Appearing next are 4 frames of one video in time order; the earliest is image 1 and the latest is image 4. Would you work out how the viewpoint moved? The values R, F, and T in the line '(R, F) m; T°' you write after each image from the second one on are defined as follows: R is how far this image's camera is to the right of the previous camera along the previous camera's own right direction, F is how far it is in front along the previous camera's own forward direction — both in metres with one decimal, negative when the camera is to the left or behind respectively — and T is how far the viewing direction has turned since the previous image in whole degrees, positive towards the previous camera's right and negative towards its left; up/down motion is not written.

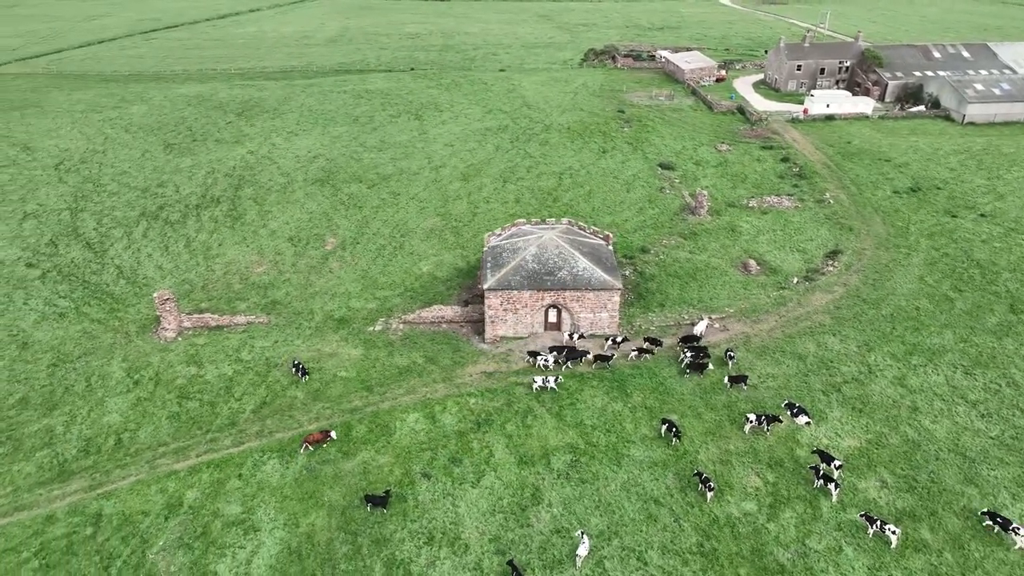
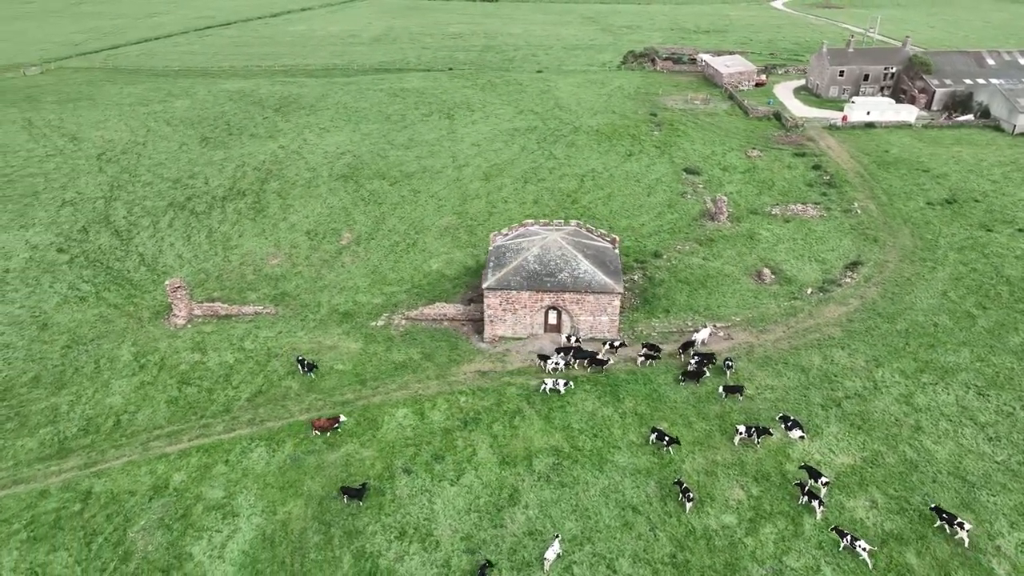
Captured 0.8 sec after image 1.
(+2.0, +0.1) m; -4°
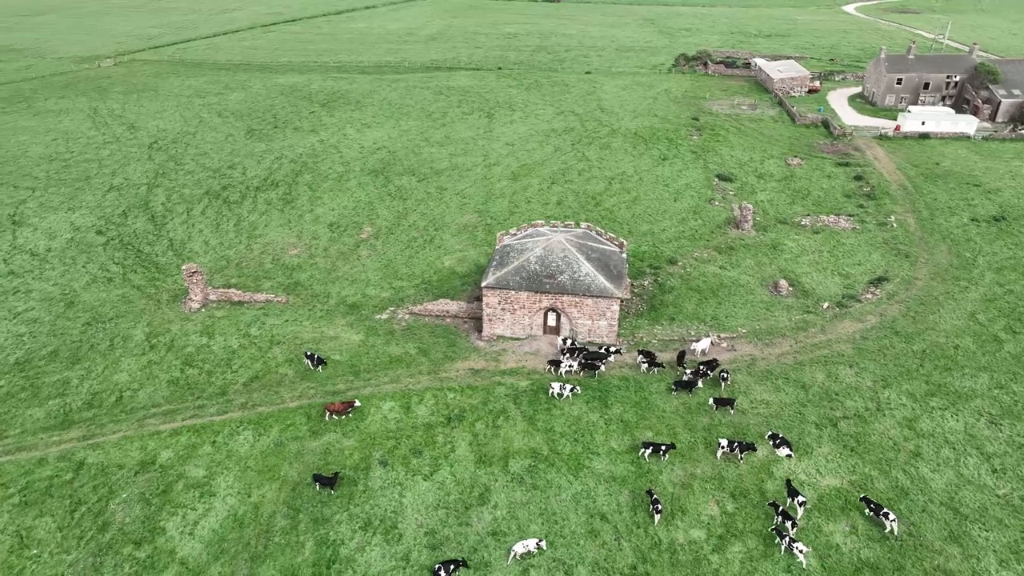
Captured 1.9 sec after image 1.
(+2.6, +0.2) m; -5°
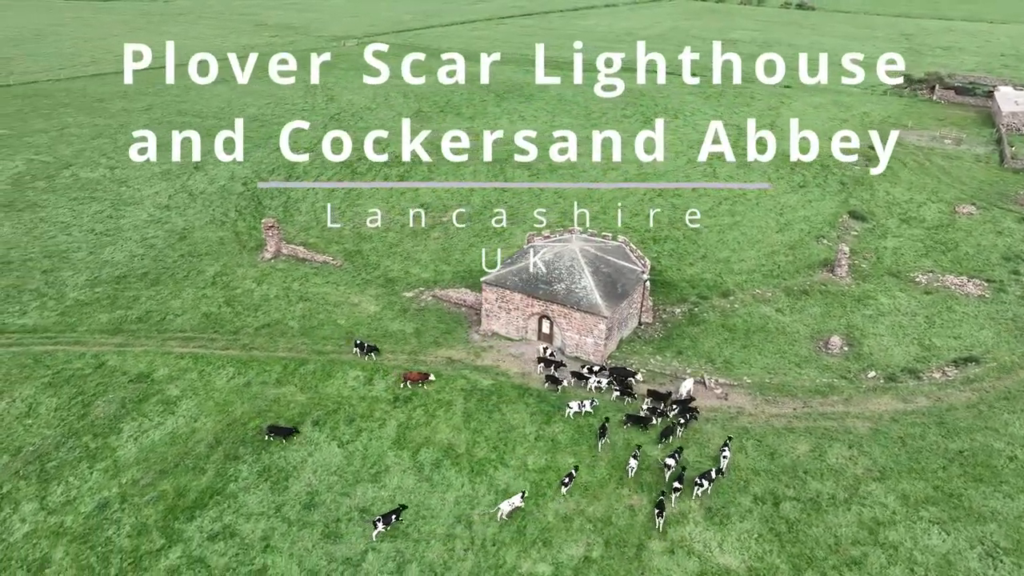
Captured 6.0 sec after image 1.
(+10.0, +1.8) m; -18°
